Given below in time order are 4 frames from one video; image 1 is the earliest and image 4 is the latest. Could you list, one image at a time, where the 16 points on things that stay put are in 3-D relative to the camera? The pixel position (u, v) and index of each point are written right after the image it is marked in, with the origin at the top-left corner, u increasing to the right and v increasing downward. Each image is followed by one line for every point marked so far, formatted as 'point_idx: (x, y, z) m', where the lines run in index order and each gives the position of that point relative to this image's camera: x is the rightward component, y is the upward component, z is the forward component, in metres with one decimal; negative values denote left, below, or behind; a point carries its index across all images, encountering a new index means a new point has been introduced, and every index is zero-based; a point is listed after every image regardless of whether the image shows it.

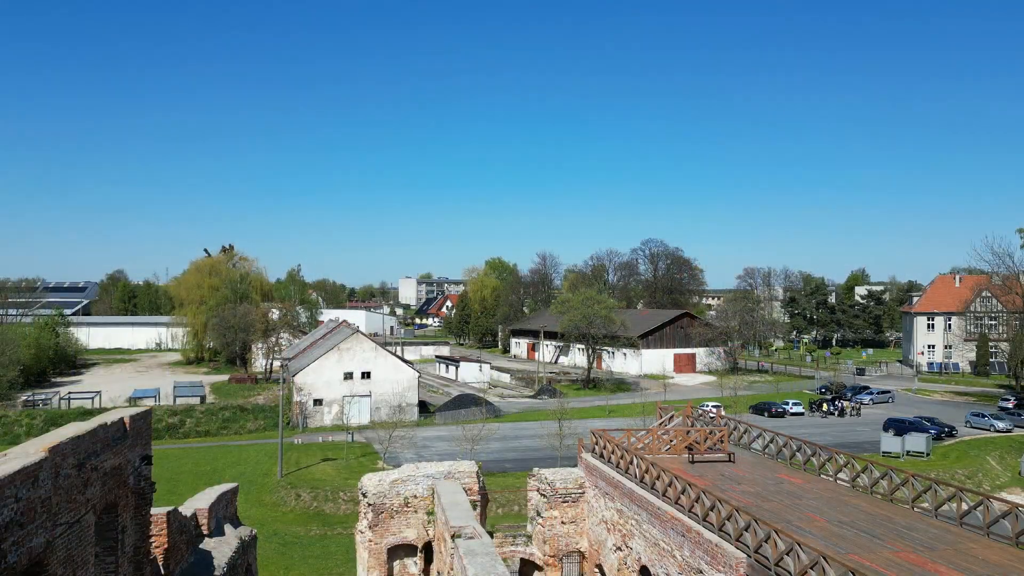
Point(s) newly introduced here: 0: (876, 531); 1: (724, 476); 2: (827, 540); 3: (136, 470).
0: (+7.1, -4.7, +13.2) m
1: (+5.4, -4.8, +17.2) m
2: (+5.8, -4.6, +12.5) m
3: (-5.7, -2.8, +10.4) m
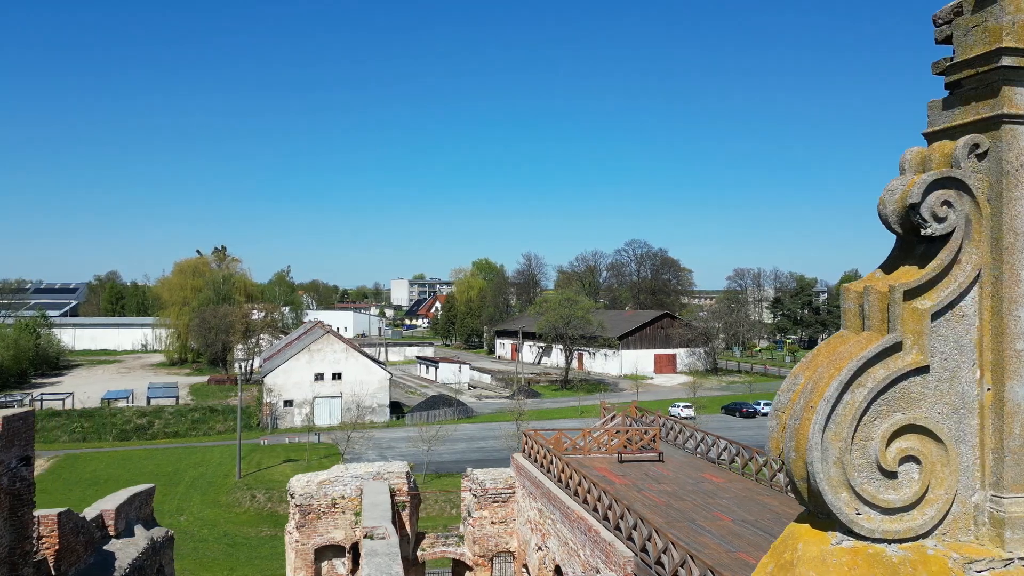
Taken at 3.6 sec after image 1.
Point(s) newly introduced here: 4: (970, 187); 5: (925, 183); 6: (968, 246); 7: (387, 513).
0: (+5.1, -4.7, +13.3) m
1: (+3.4, -4.8, +17.3) m
2: (+3.9, -4.6, +12.6) m
3: (-7.6, -2.8, +10.4) m
4: (+1.5, +0.3, +2.2) m
5: (+1.3, +0.3, +2.1) m
6: (+1.5, +0.1, +2.2) m
7: (-2.9, -5.2, +15.8) m
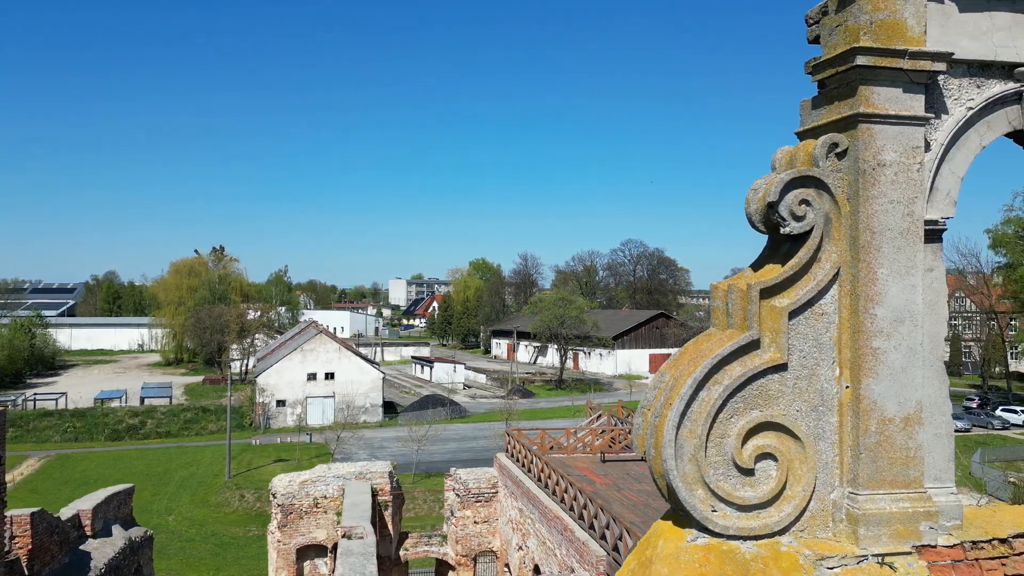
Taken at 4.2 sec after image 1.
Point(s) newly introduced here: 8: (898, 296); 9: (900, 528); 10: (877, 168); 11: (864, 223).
0: (+4.7, -4.7, +13.3) m
1: (+2.9, -4.8, +17.3) m
2: (+3.4, -4.6, +12.6) m
3: (-8.1, -2.8, +10.4) m
4: (+1.0, +0.3, +2.2) m
5: (+0.8, +0.3, +2.2) m
6: (+1.0, +0.1, +2.2) m
7: (-3.4, -5.2, +15.9) m
8: (+1.2, 0.0, +2.2) m
9: (+1.2, -0.7, +2.1) m
10: (+1.2, +0.4, +2.2) m
11: (+1.1, +0.2, +2.2) m
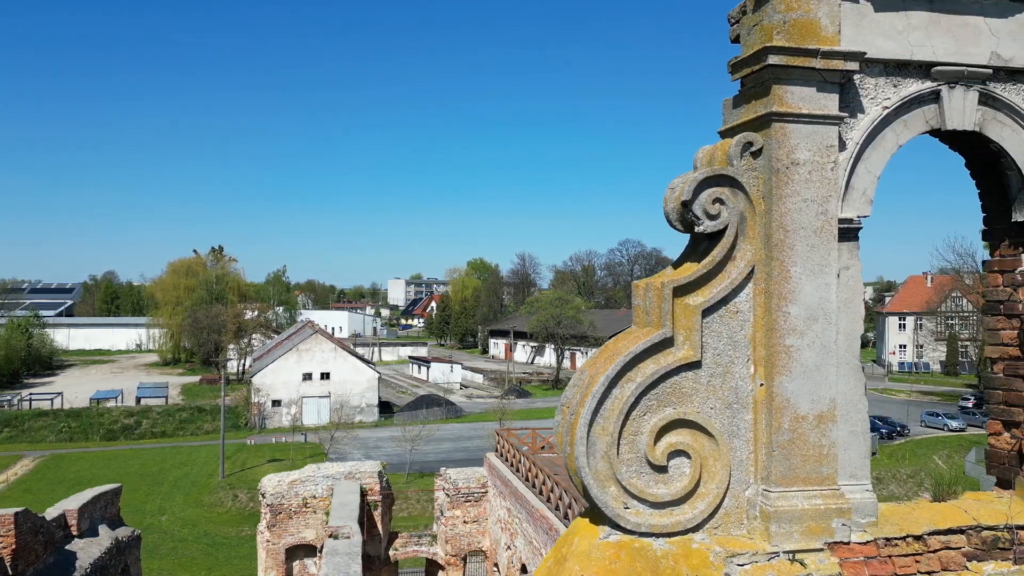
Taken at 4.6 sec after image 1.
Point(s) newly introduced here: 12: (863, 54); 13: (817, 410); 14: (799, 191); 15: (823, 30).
0: (+4.4, -4.7, +13.3) m
1: (+2.6, -4.8, +17.3) m
2: (+3.1, -4.6, +12.6) m
3: (-8.4, -2.8, +10.4) m
4: (+0.7, +0.3, +2.2) m
5: (+0.6, +0.3, +2.2) m
6: (+0.7, +0.1, +2.2) m
7: (-3.7, -5.2, +15.9) m
8: (+1.0, 0.0, +2.2) m
9: (+0.9, -0.7, +2.1) m
10: (+0.9, +0.4, +2.2) m
11: (+0.8, +0.2, +2.2) m
12: (+1.1, +0.7, +2.2) m
13: (+1.0, -0.4, +2.2) m
14: (+0.9, +0.3, +2.2) m
15: (+1.0, +0.8, +2.2) m
